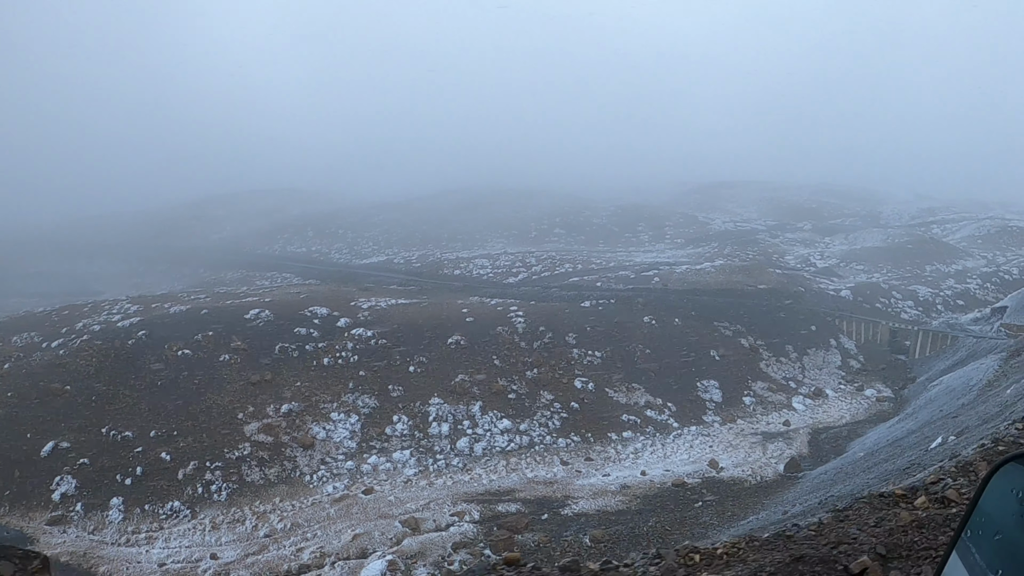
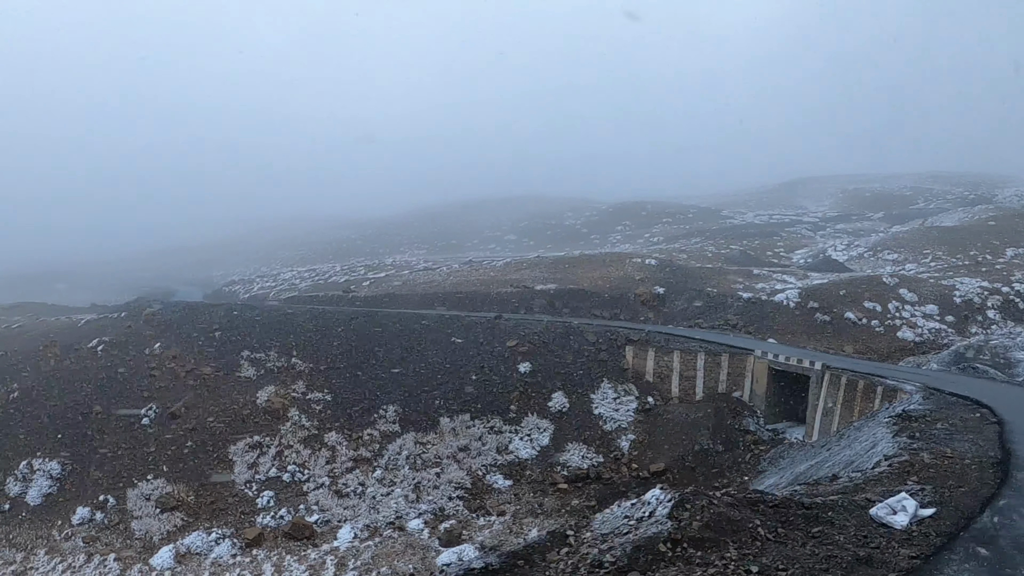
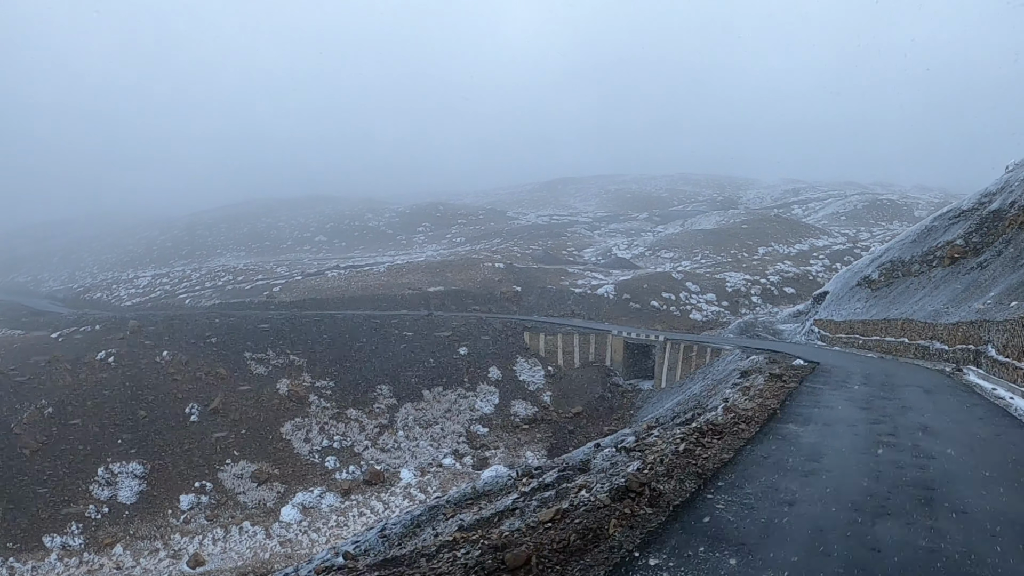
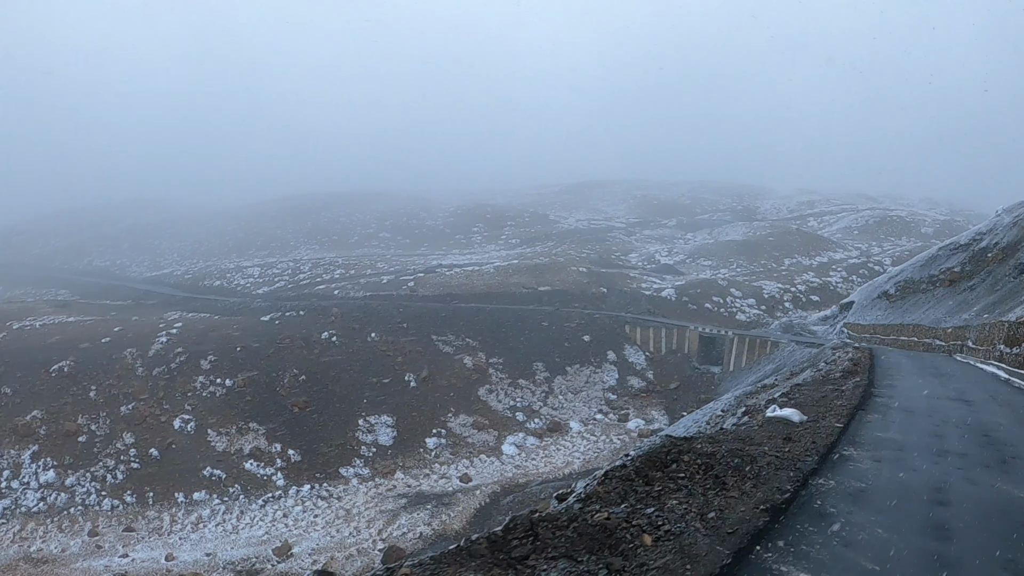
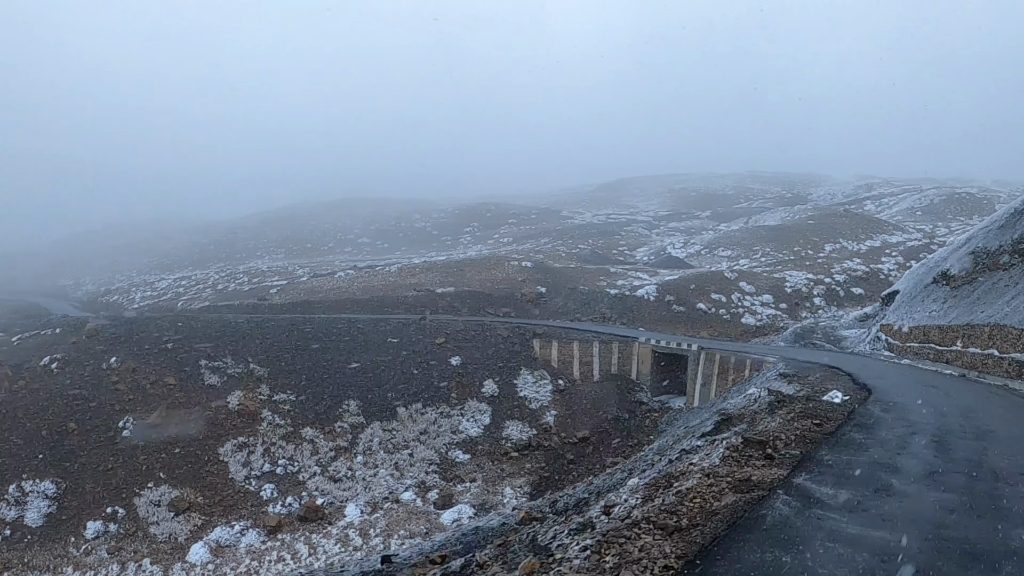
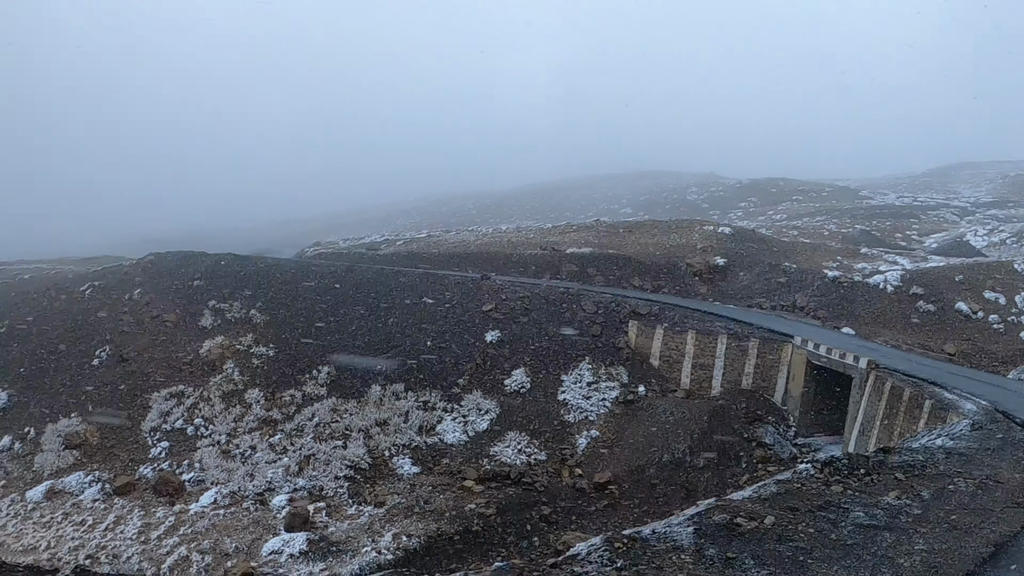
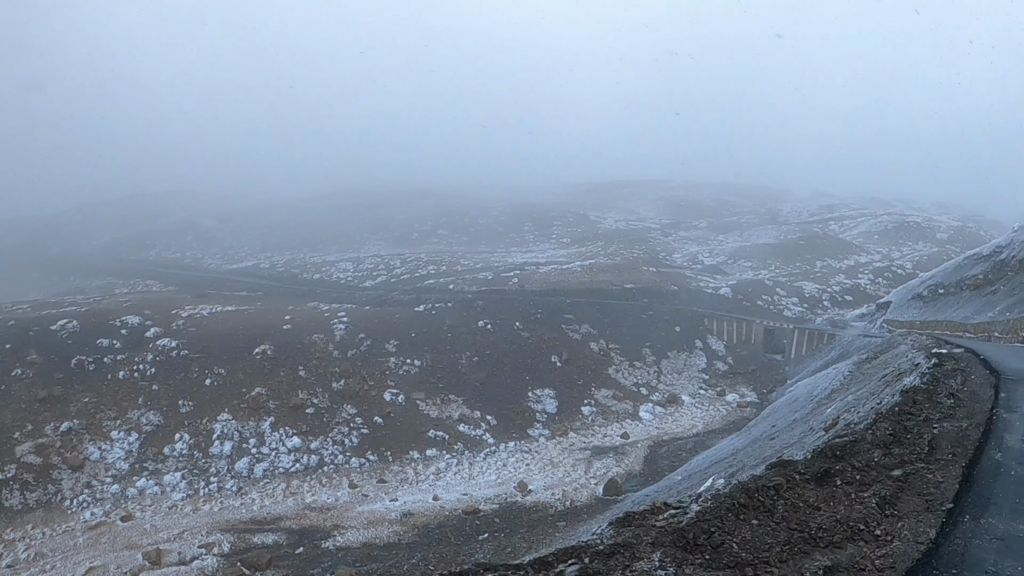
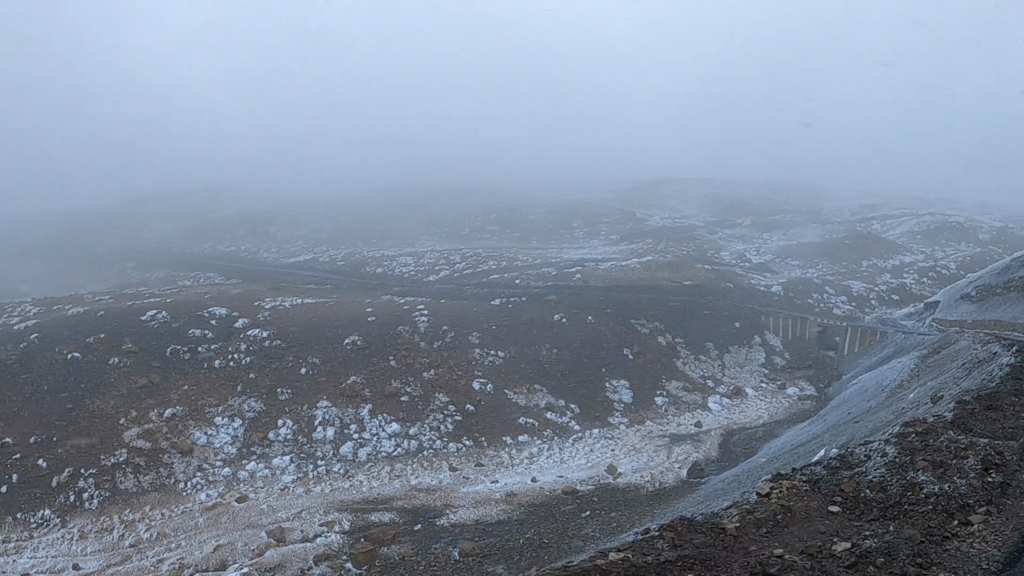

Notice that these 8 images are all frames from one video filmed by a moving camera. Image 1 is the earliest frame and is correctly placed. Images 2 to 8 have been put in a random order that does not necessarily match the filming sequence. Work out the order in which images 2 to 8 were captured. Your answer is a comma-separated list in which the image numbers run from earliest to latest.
8, 7, 4, 3, 5, 2, 6
